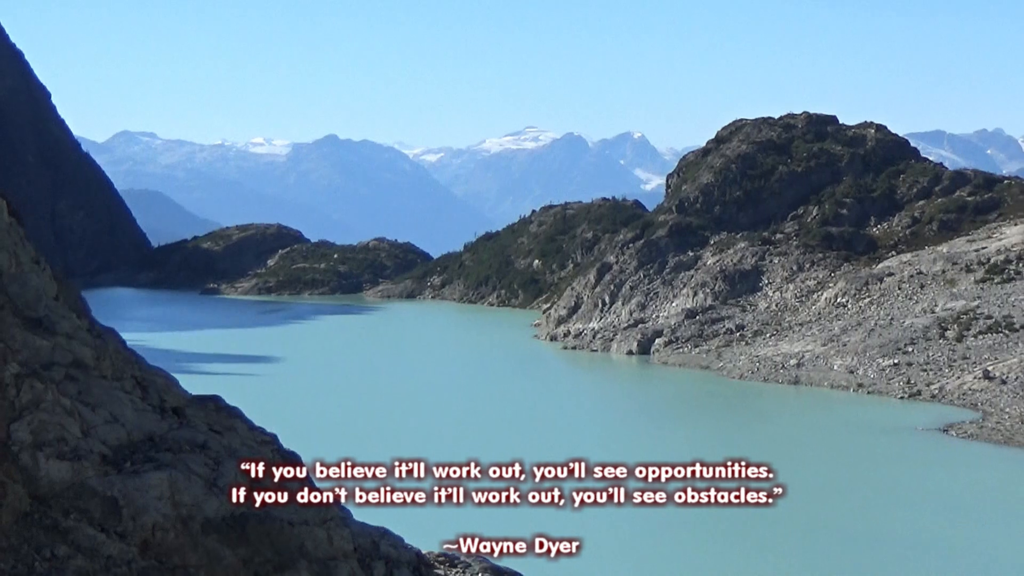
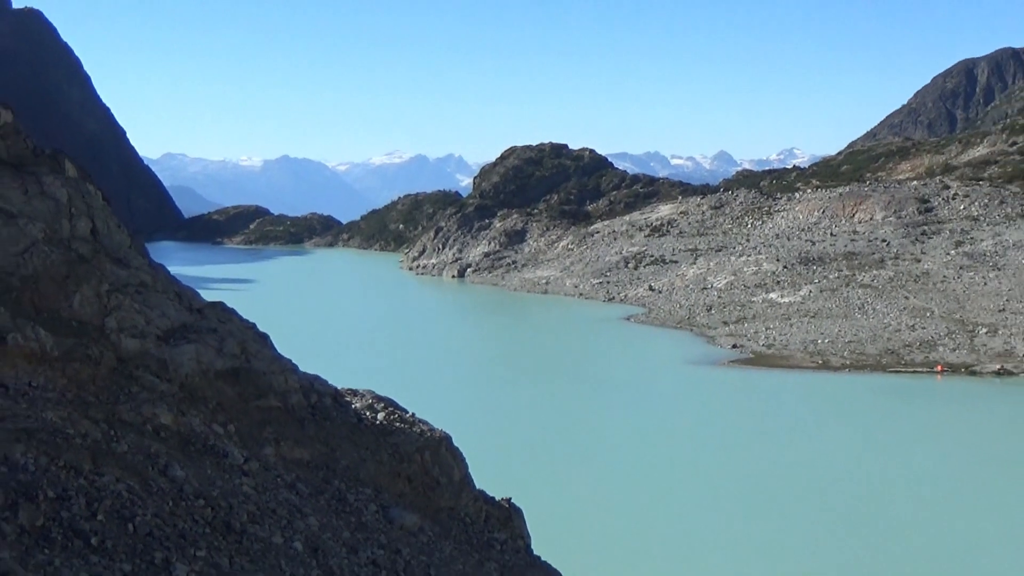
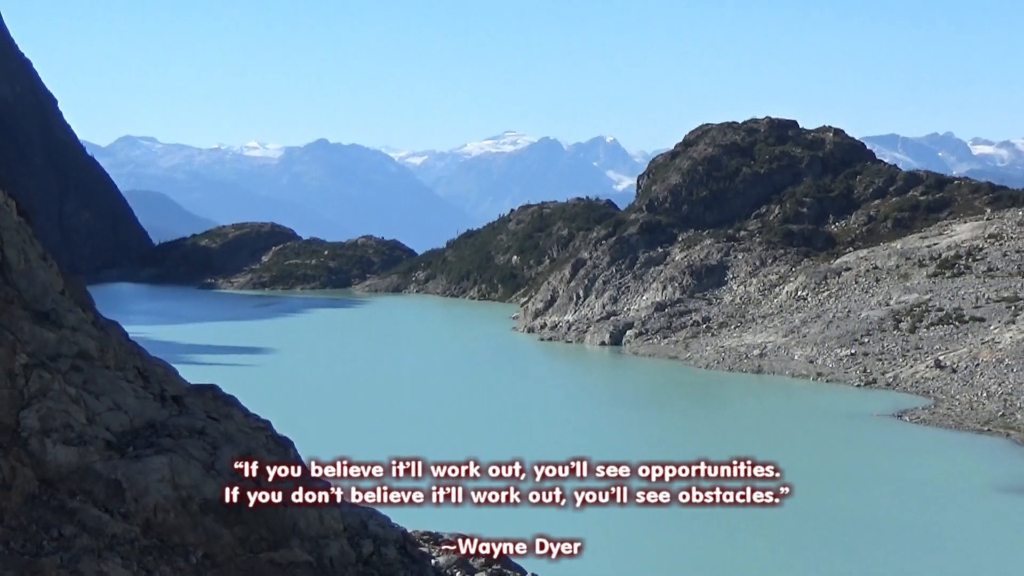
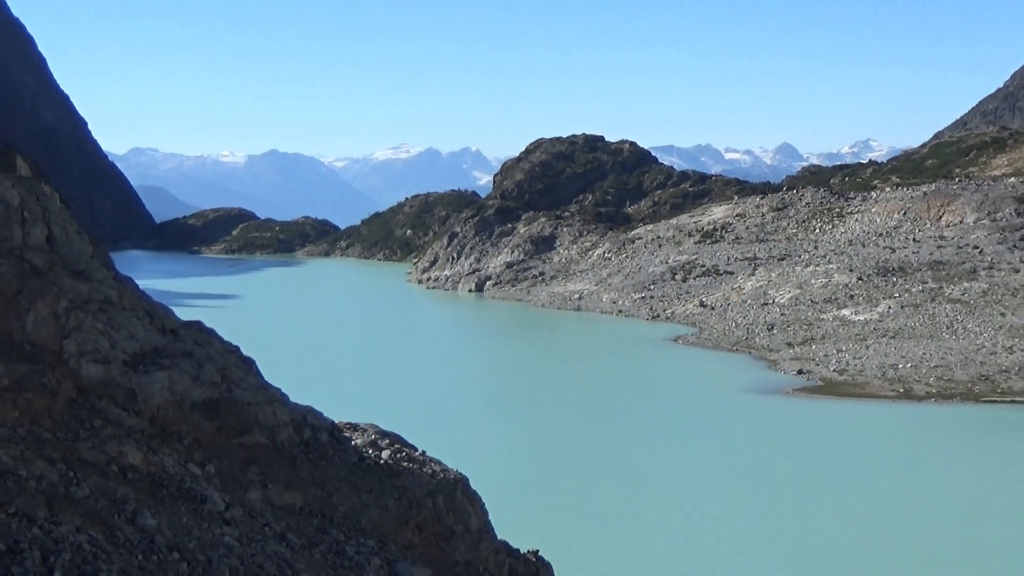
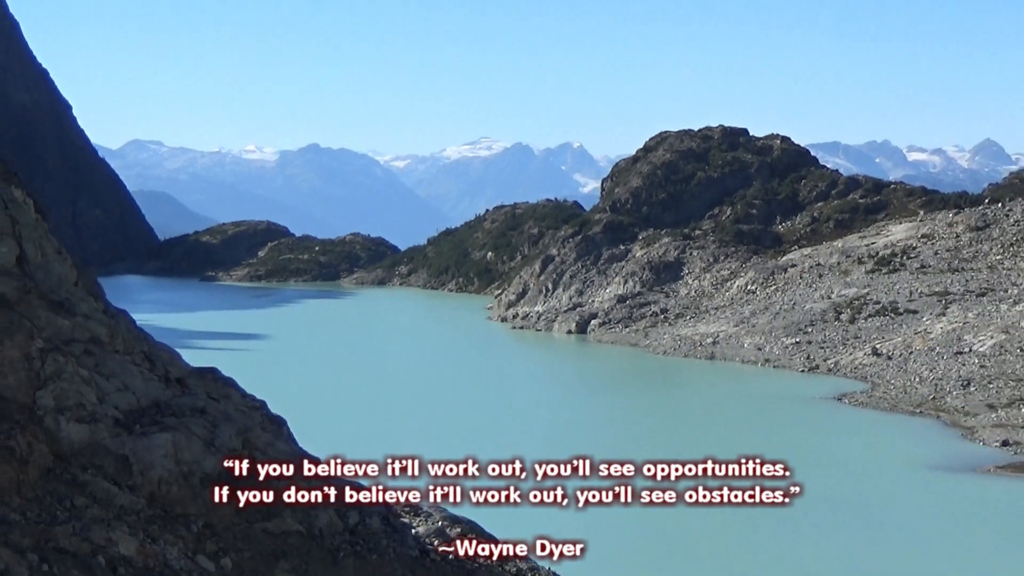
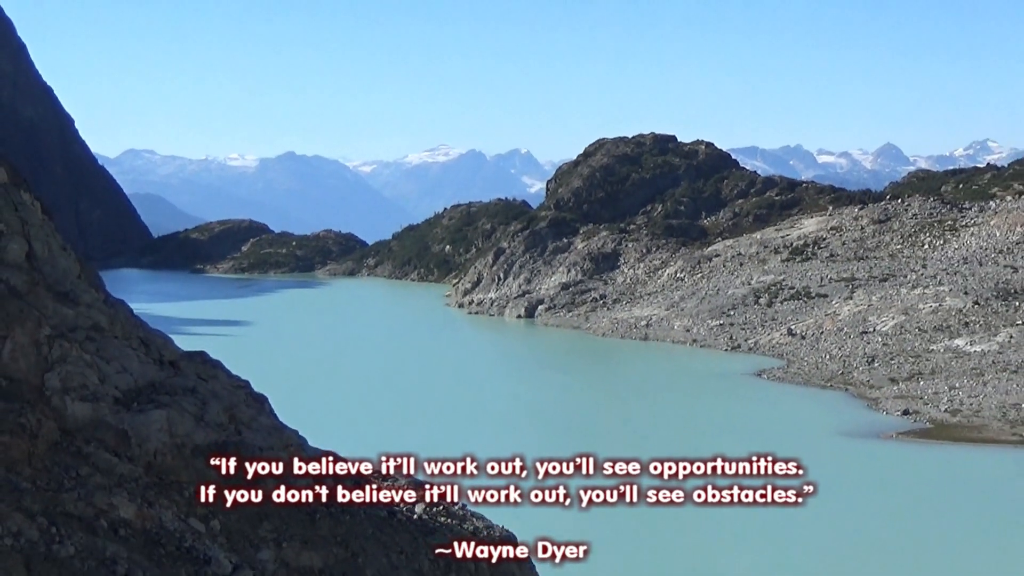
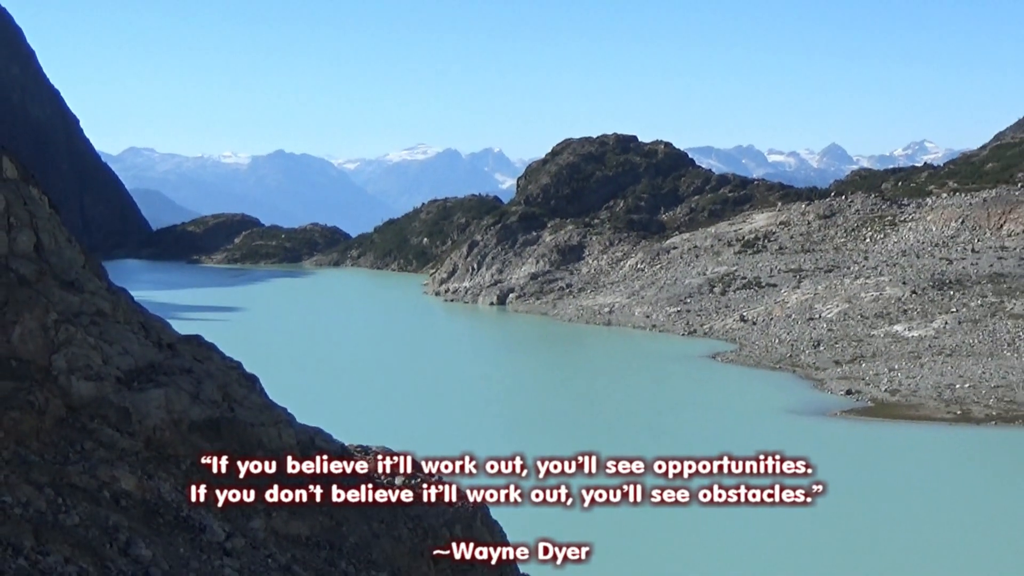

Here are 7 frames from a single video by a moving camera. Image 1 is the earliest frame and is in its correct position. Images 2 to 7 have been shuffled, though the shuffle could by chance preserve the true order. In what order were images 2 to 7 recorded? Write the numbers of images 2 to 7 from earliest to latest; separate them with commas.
3, 5, 6, 7, 4, 2
